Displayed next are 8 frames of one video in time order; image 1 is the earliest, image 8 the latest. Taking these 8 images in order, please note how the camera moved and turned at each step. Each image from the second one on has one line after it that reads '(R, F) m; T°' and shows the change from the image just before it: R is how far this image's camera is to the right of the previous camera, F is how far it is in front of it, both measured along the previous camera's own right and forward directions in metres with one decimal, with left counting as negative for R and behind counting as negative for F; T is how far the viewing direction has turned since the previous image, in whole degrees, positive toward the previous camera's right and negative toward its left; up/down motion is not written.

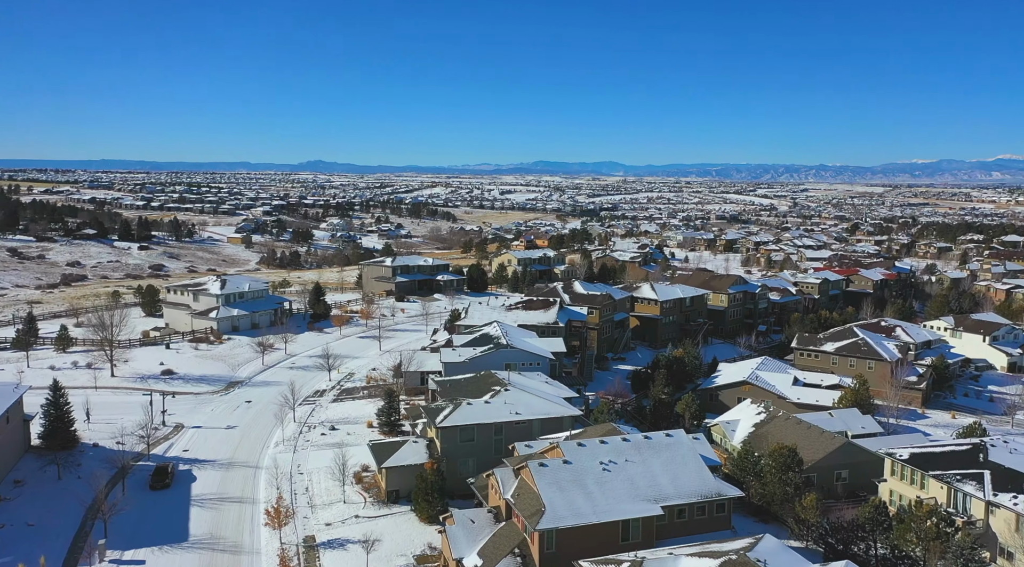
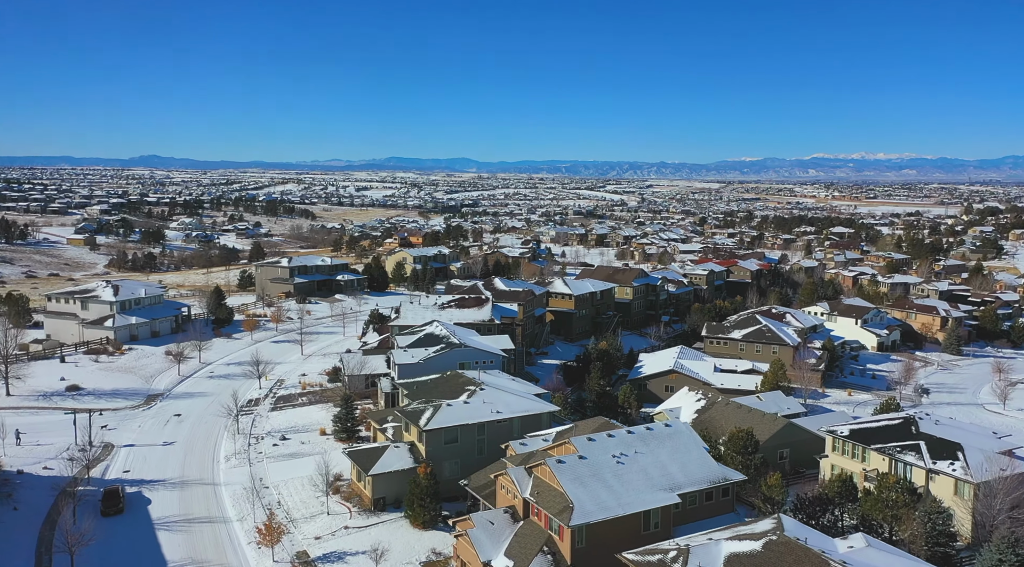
(-3.5, +0.2) m; +11°
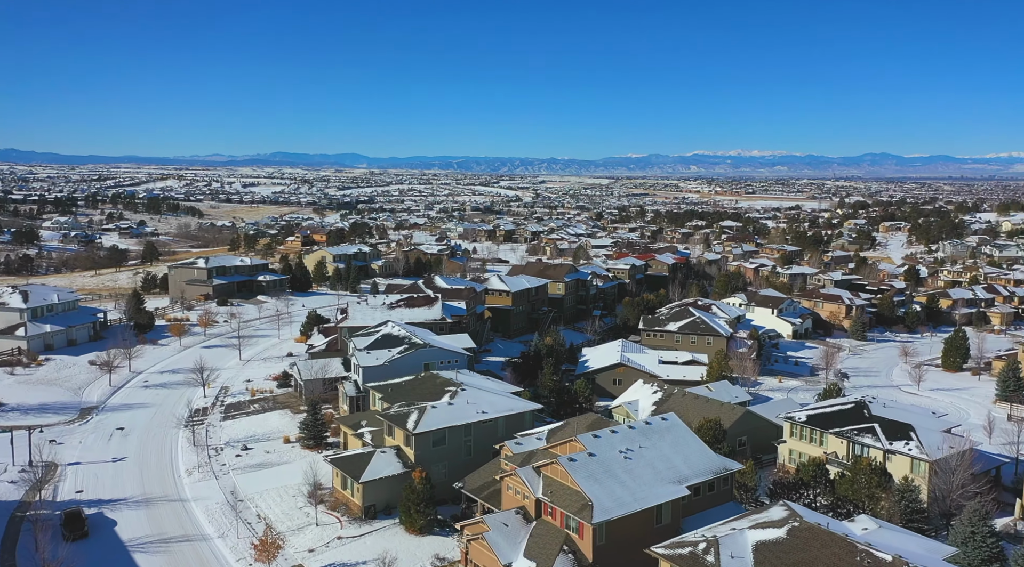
(-2.5, +0.3) m; +8°
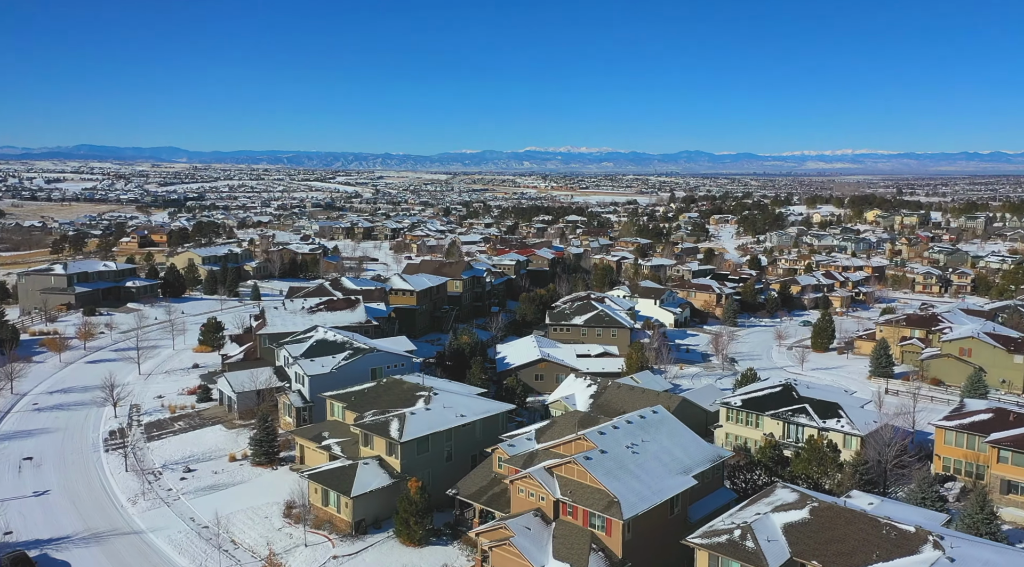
(-3.8, +0.6) m; +12°
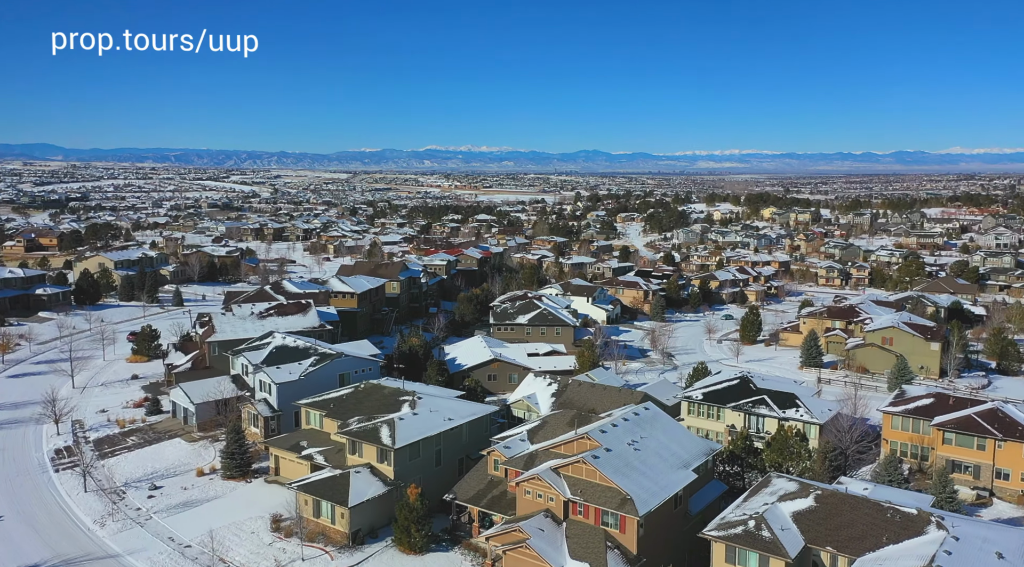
(-2.3, +0.3) m; +7°
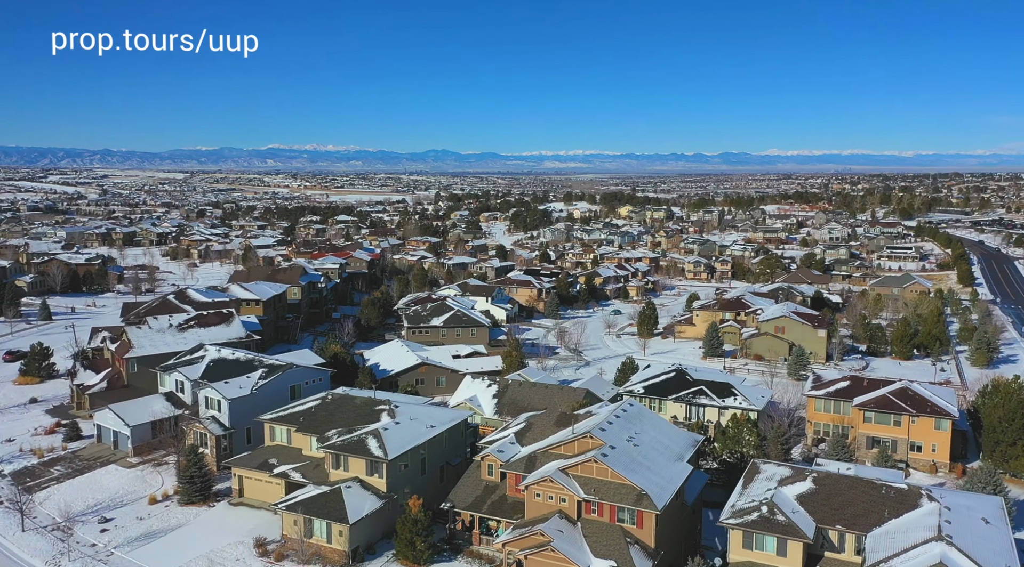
(-3.3, +0.6) m; +11°
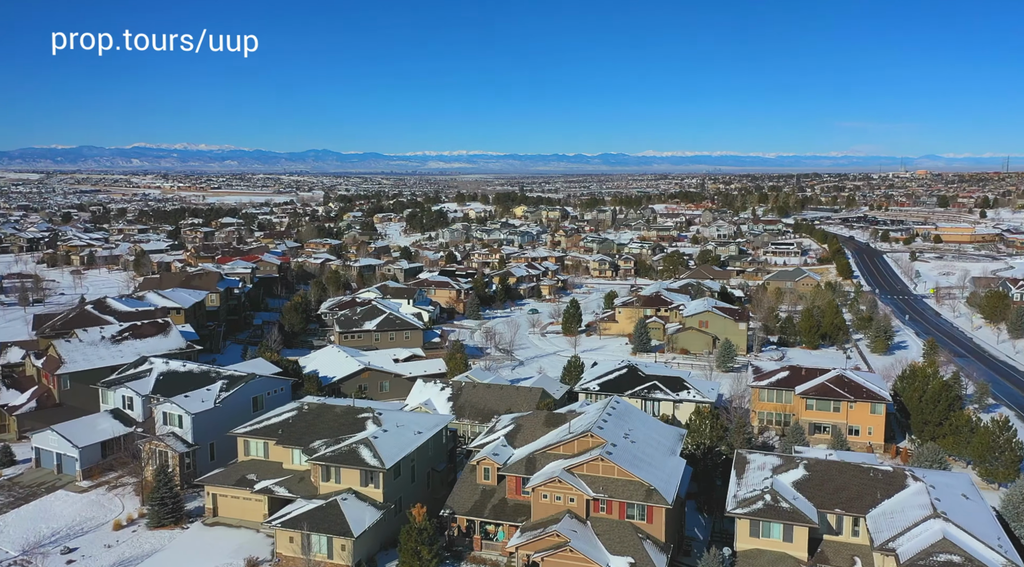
(-2.5, +0.4) m; +8°
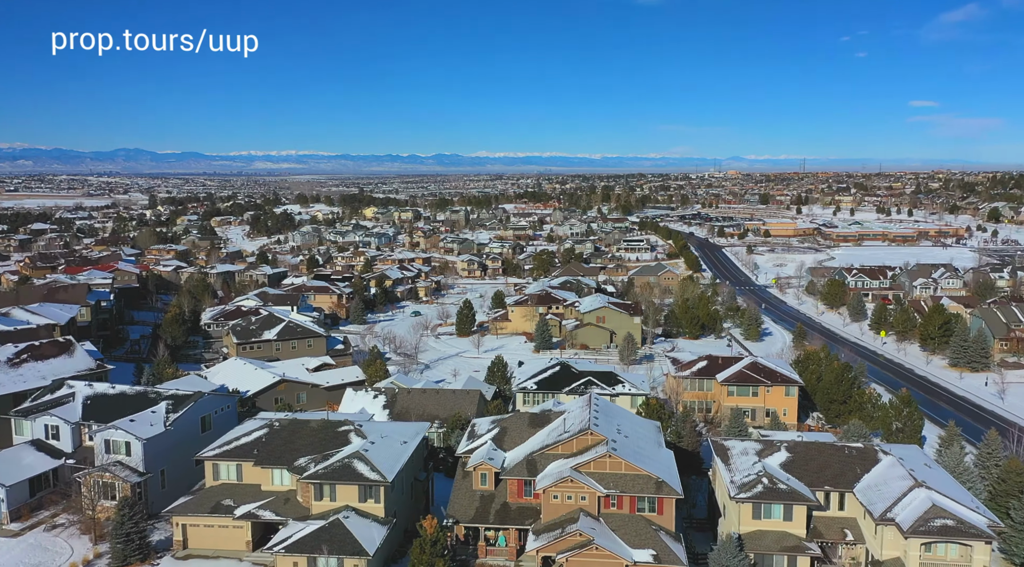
(-3.5, +0.7) m; +12°
